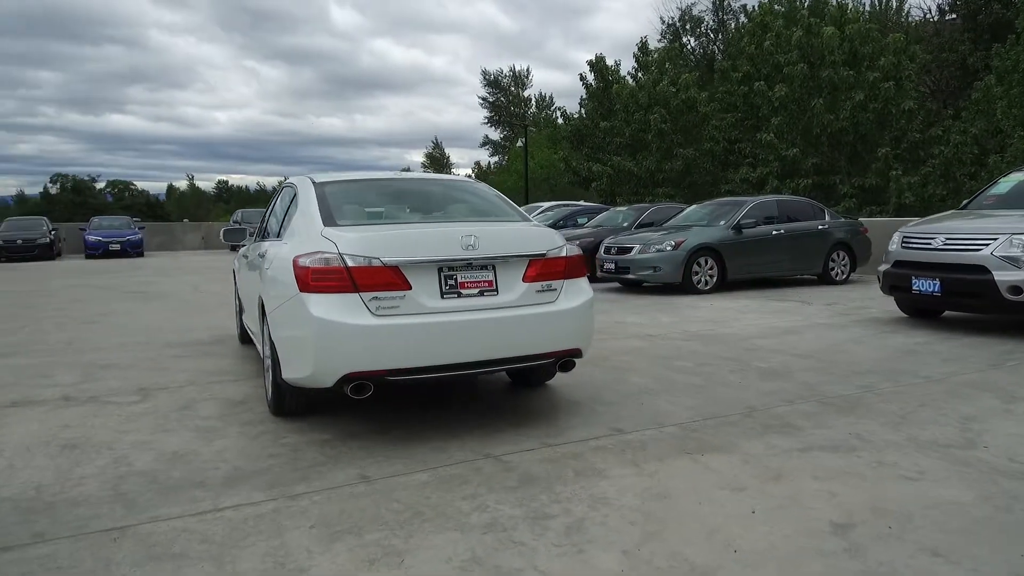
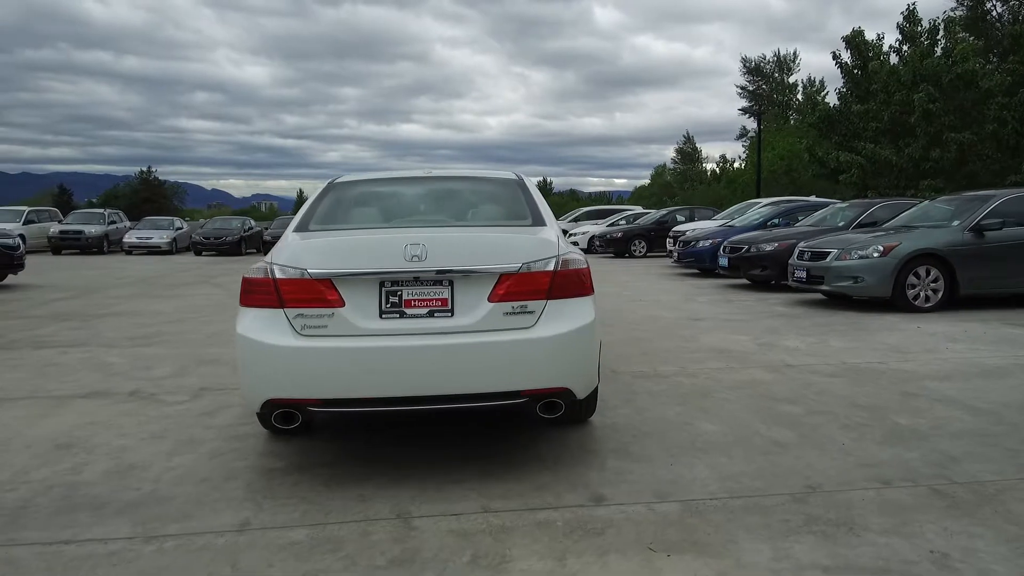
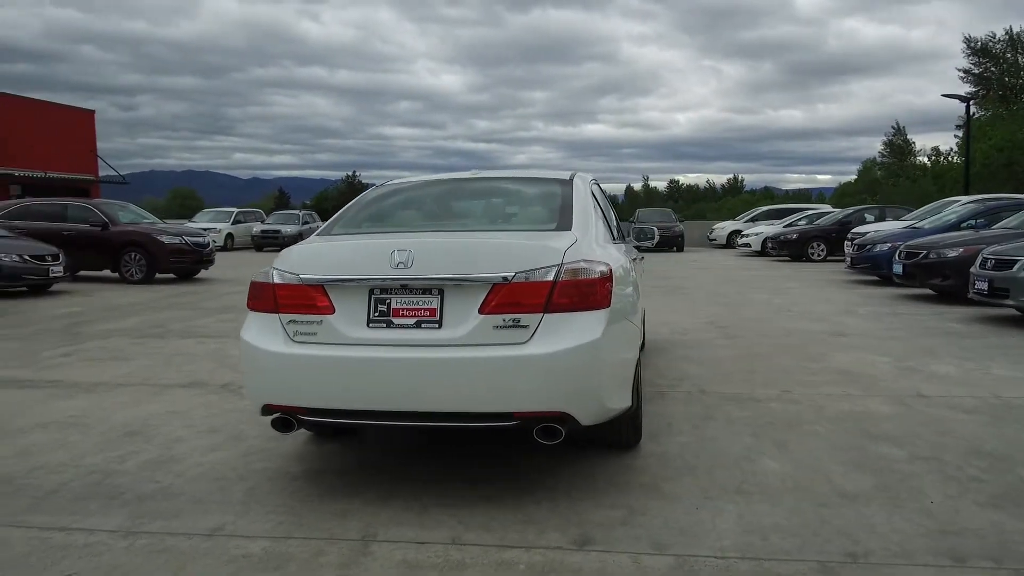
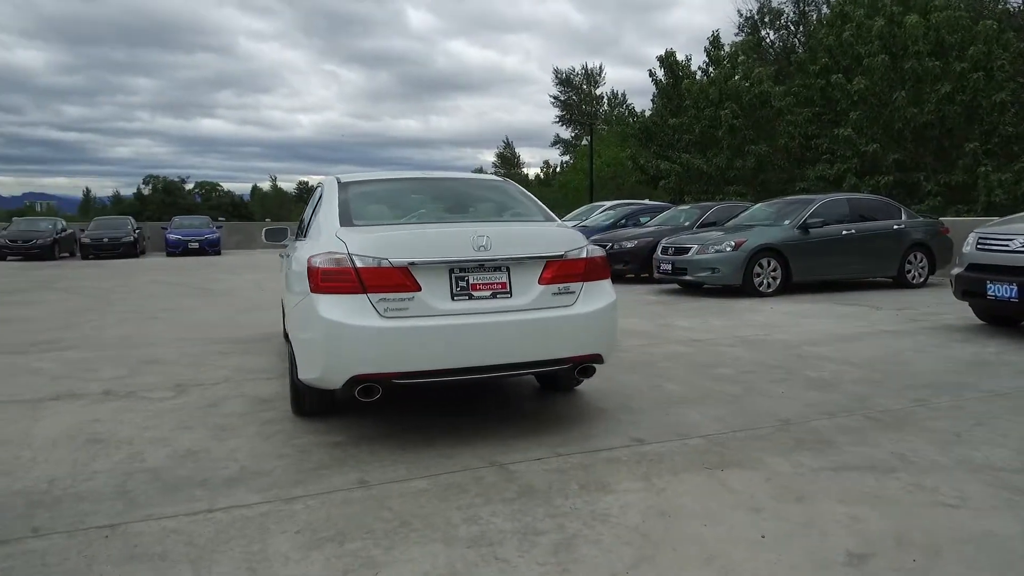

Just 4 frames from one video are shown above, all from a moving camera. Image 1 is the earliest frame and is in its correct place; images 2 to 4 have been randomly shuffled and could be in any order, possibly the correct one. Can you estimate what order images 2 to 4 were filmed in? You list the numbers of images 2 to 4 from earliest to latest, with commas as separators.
4, 2, 3
